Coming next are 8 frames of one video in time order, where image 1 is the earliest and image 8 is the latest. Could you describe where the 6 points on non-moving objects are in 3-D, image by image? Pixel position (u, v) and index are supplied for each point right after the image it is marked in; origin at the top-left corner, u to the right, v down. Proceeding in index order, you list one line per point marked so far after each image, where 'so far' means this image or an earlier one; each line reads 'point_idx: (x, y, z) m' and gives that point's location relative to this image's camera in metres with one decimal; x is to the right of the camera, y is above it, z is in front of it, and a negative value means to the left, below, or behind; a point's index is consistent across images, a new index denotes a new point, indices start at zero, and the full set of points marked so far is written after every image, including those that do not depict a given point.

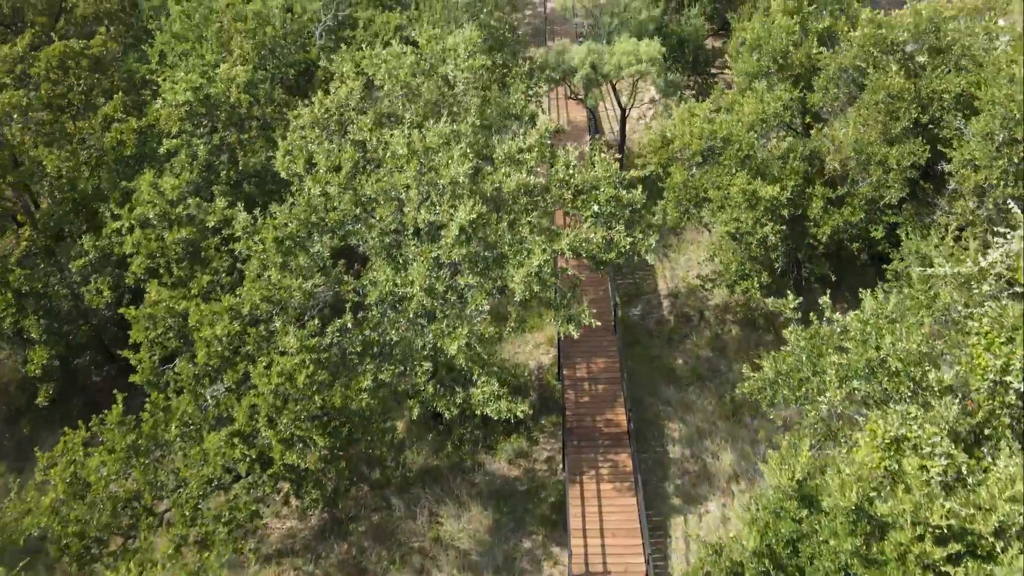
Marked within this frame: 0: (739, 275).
0: (+5.2, +0.3, +16.6) m
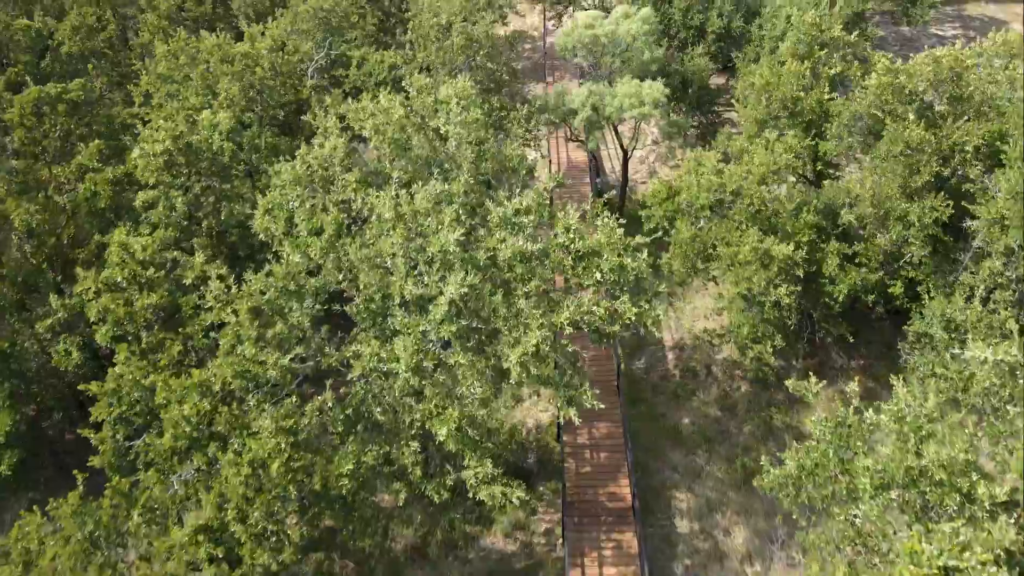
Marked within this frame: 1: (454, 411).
0: (+5.2, -1.1, +15.6) m
1: (-0.9, -1.9, +11.2) m
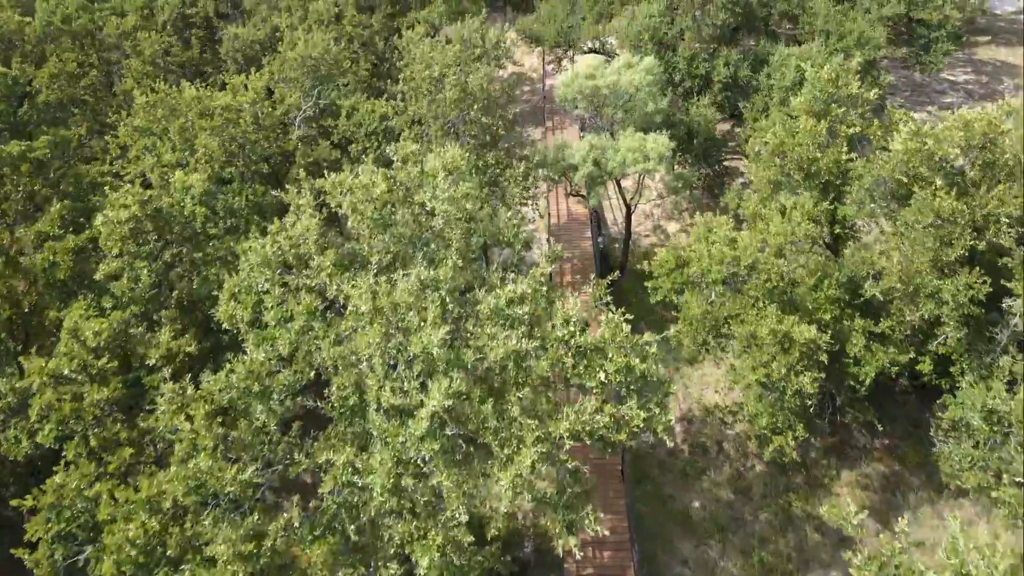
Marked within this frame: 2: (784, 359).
0: (+5.0, -2.7, +14.1) m
1: (-1.0, -3.3, +9.7) m
2: (+5.1, -1.3, +13.4) m
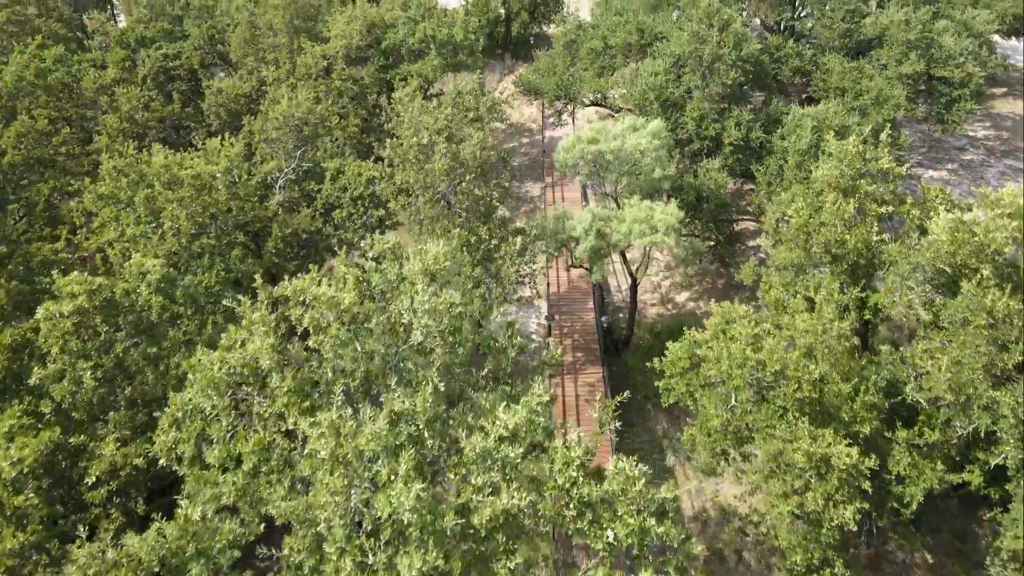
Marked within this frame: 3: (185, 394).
0: (+4.9, -4.6, +12.2) m
1: (-1.1, -5.0, +7.7) m
2: (+4.9, -3.2, +11.6) m
3: (-4.7, -1.5, +10.2) m
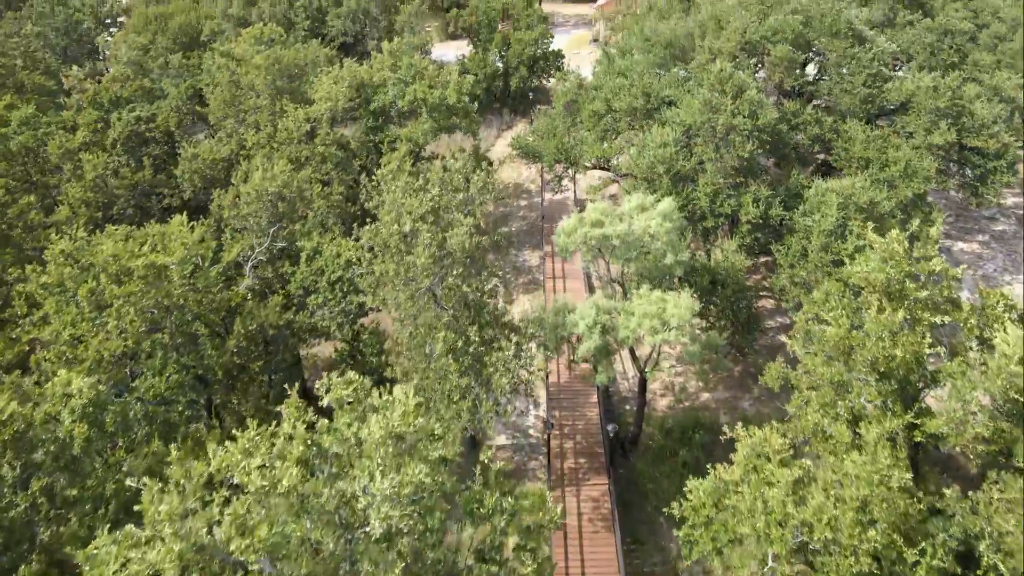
0: (+4.8, -6.6, +9.7) m
1: (-1.3, -6.8, +5.2) m
2: (+4.8, -5.2, +9.1) m
3: (-4.8, -3.4, +7.9) m
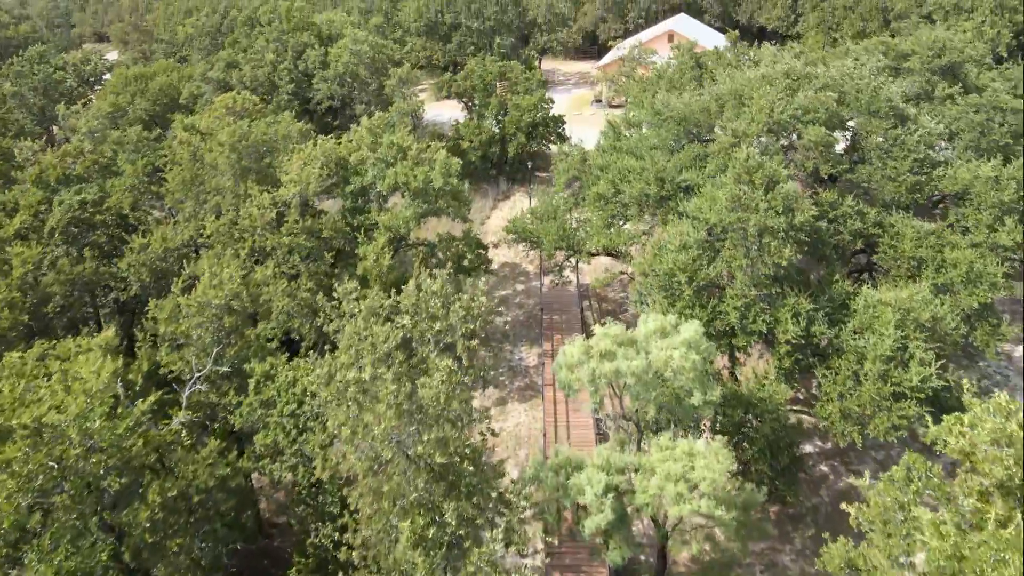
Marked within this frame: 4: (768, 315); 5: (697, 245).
0: (+4.5, -9.1, +5.8) m
1: (-1.5, -8.9, +1.3) m
2: (+4.6, -7.6, +5.4) m
3: (-5.0, -5.7, +4.2) m
4: (+6.0, -0.6, +16.9) m
5: (+4.6, +1.1, +17.8) m
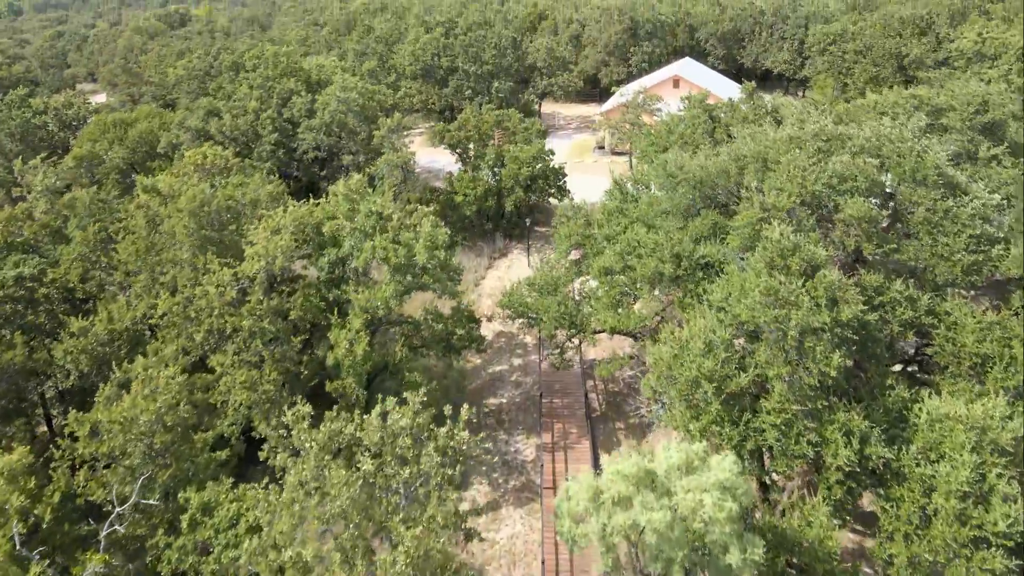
0: (+4.4, -10.7, +2.5) m
1: (-1.7, -10.4, -2.0) m
2: (+4.4, -9.2, +2.1) m
3: (-5.2, -7.3, +1.1) m
4: (+5.8, -2.8, +13.9) m
5: (+4.4, -1.2, +14.9) m
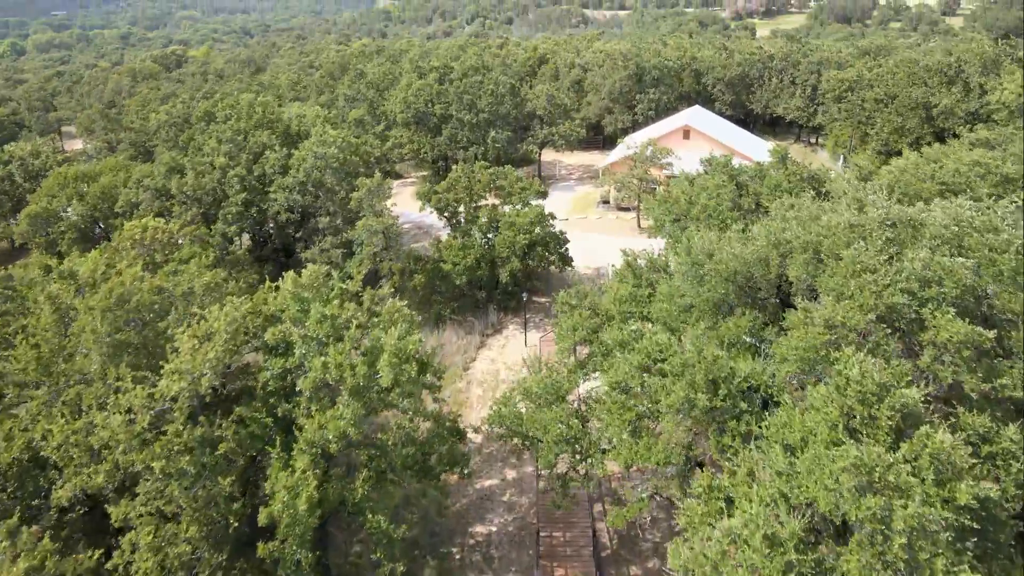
0: (+4.1, -12.6, -2.3) m
1: (-2.0, -12.0, -6.7) m
2: (+4.1, -11.1, -2.6) m
3: (-5.5, -9.1, -3.5) m
4: (+5.6, -5.3, +9.5) m
5: (+4.2, -3.7, +10.6) m
